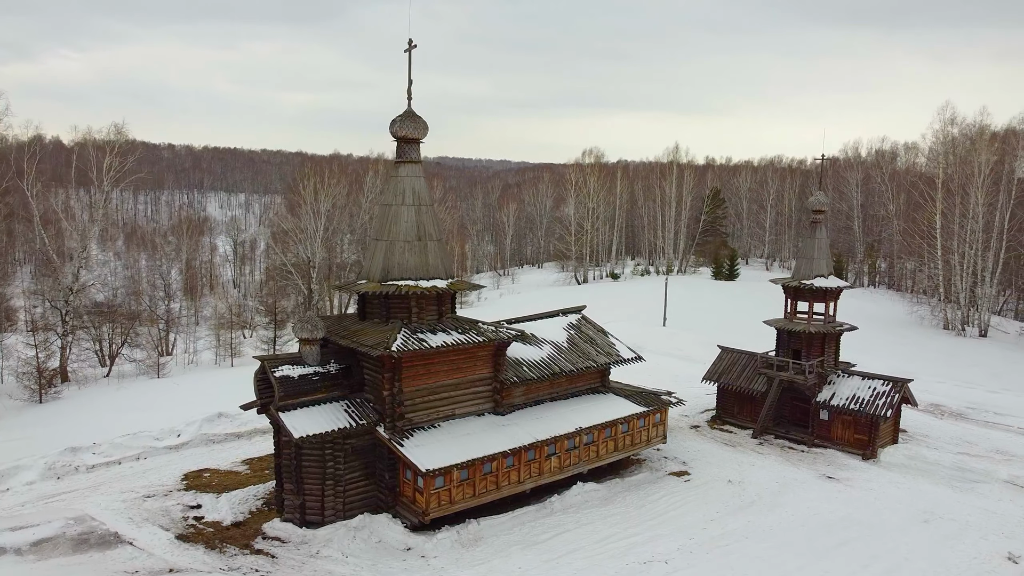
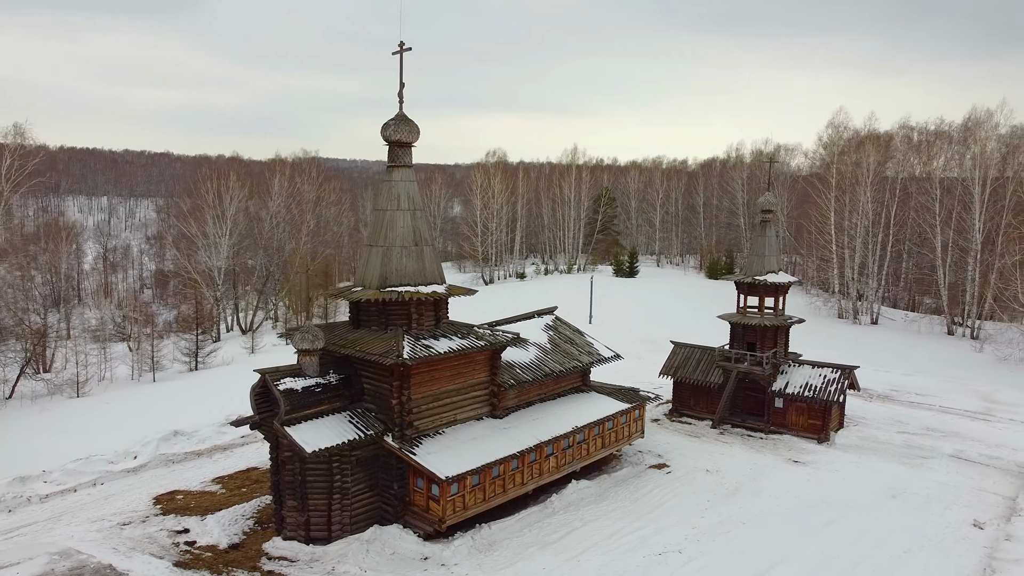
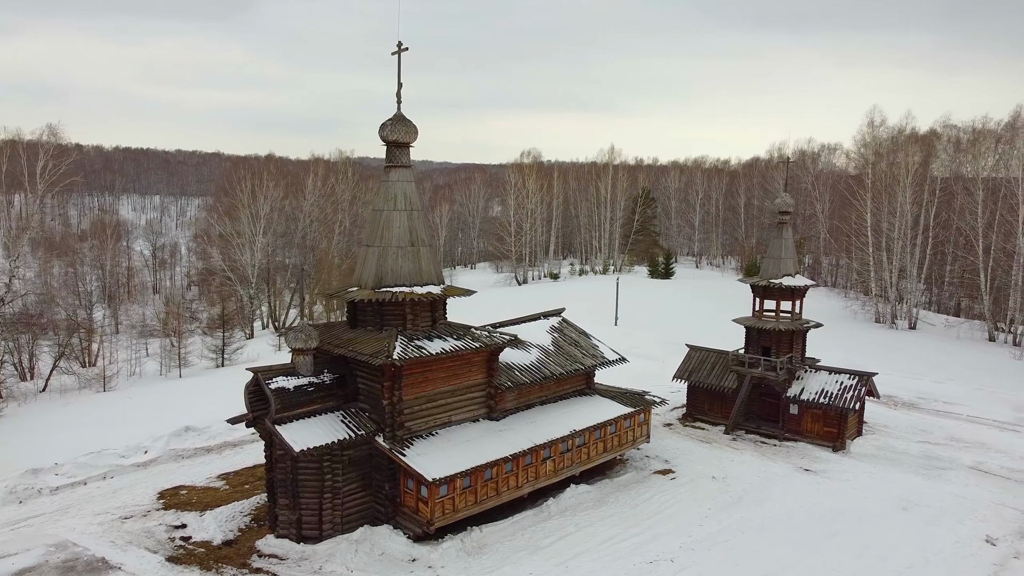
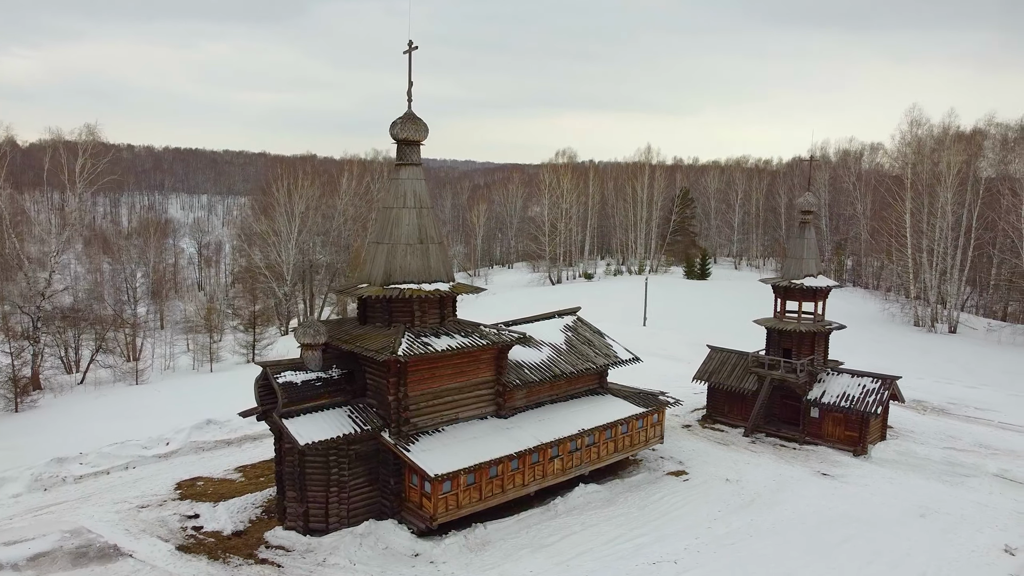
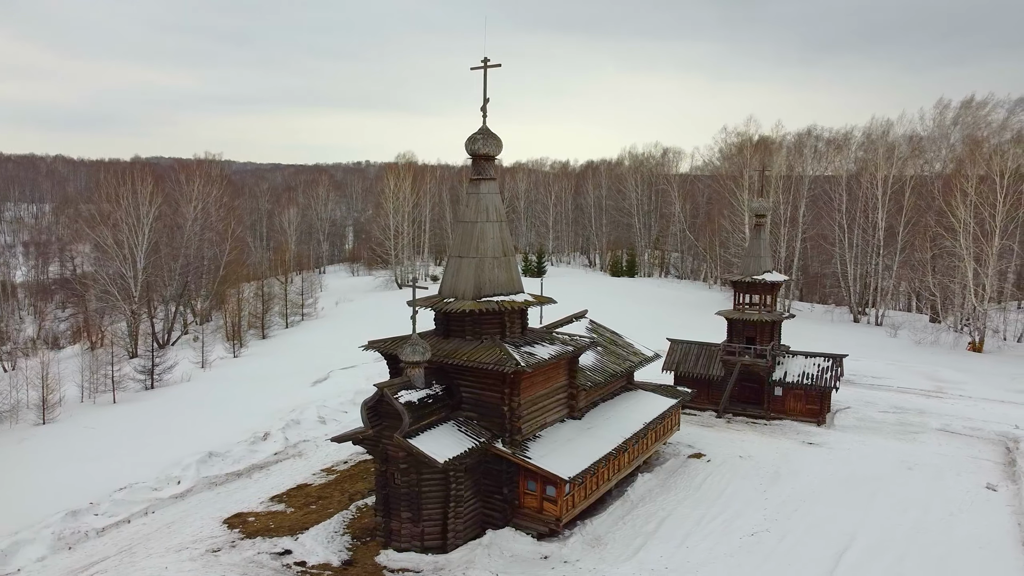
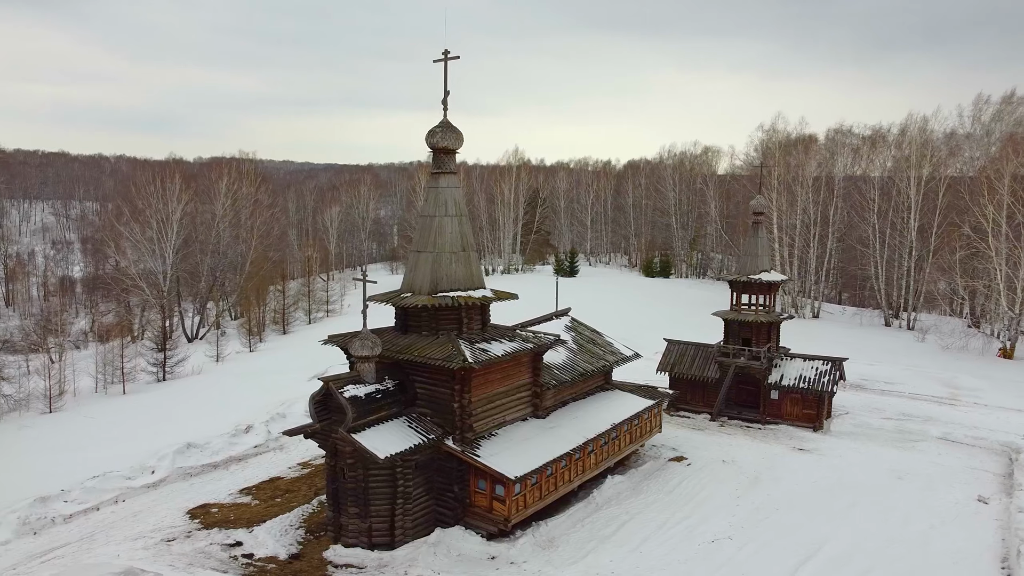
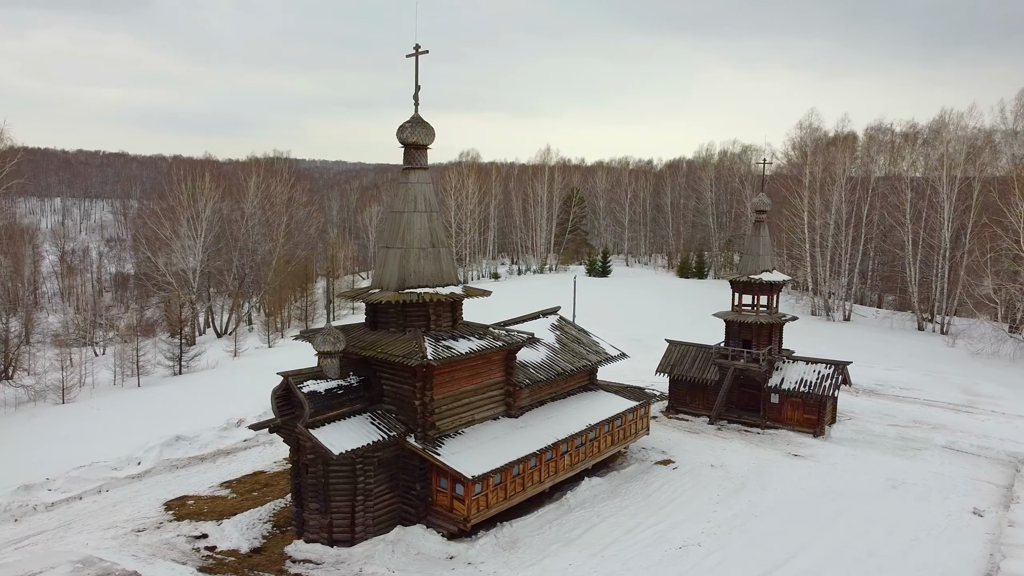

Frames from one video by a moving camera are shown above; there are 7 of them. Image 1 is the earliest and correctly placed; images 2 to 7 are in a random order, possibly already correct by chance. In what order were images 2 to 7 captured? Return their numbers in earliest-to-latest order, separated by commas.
4, 3, 2, 7, 6, 5
